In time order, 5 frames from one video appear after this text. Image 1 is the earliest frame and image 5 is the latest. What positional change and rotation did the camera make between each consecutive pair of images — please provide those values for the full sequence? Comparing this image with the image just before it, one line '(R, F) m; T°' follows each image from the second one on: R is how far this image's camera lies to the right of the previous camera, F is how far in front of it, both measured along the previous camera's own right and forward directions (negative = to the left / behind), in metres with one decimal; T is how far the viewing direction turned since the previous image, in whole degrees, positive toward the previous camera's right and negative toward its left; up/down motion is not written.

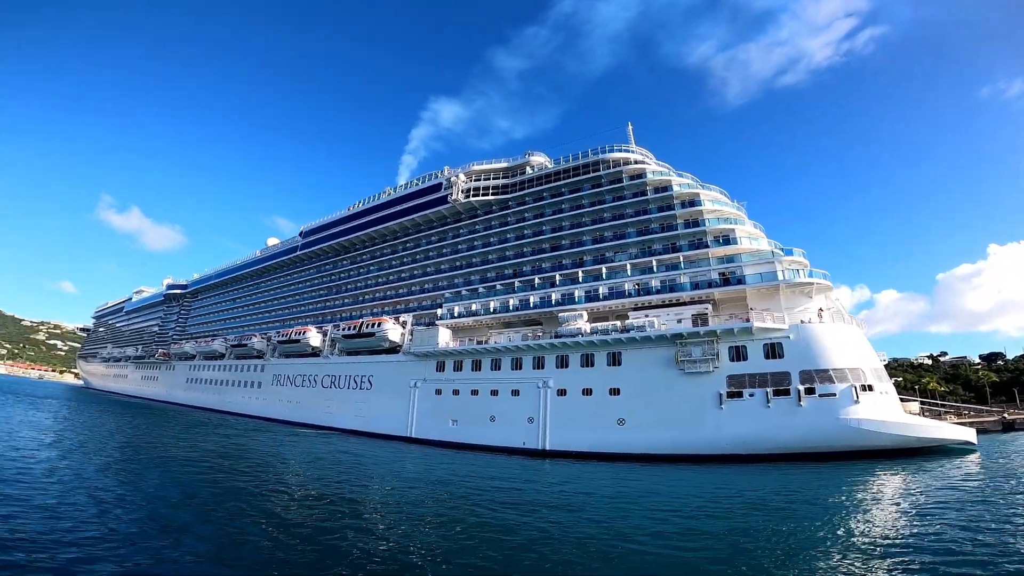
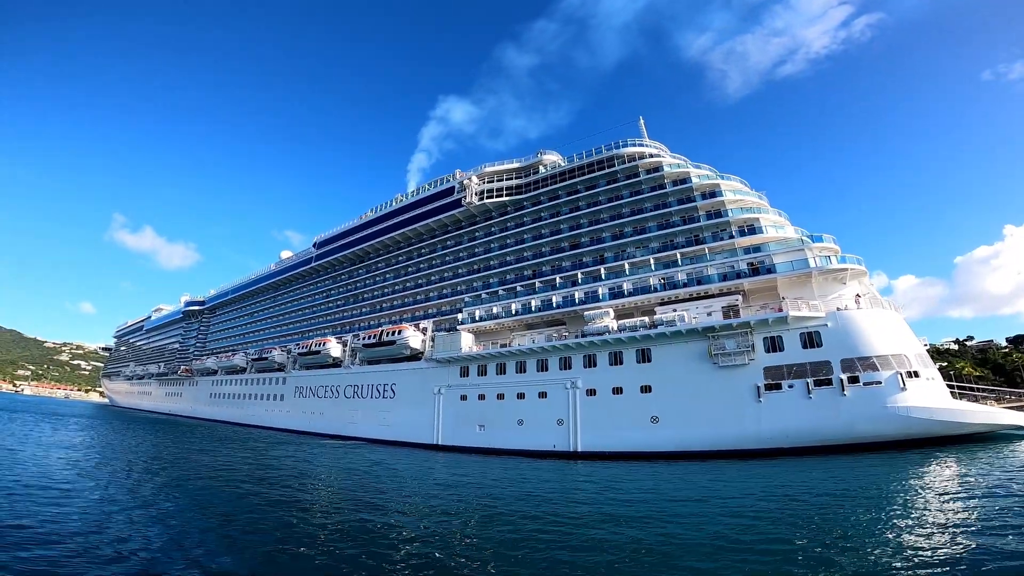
(-0.7, +0.3) m; -1°
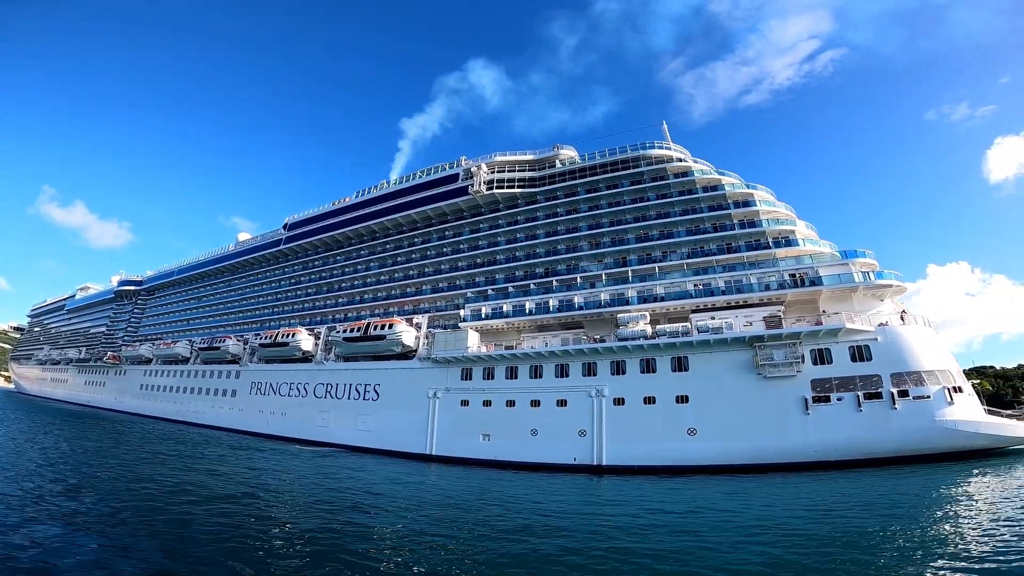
(-3.9, +2.2) m; +8°
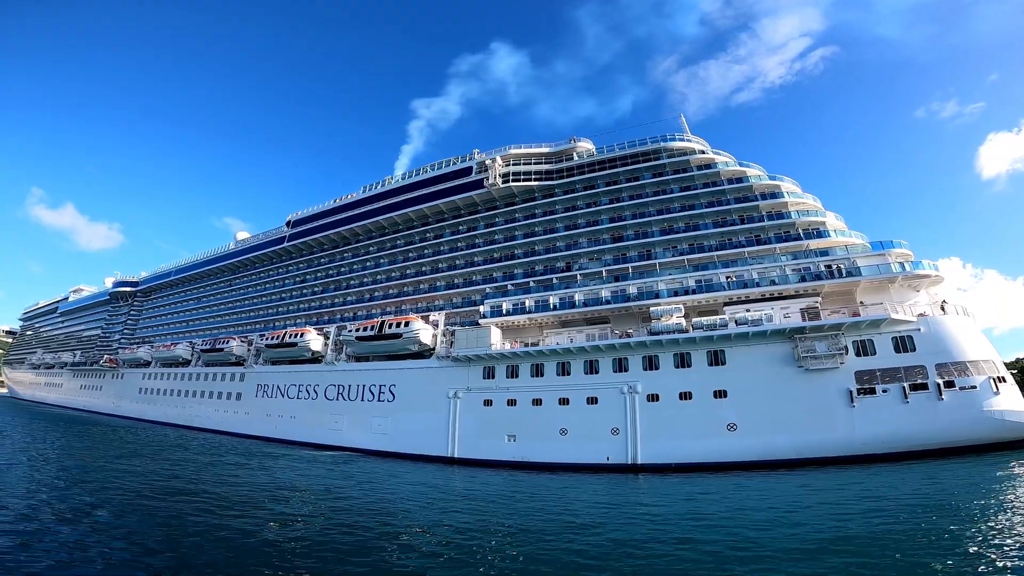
(-1.8, +0.7) m; +2°
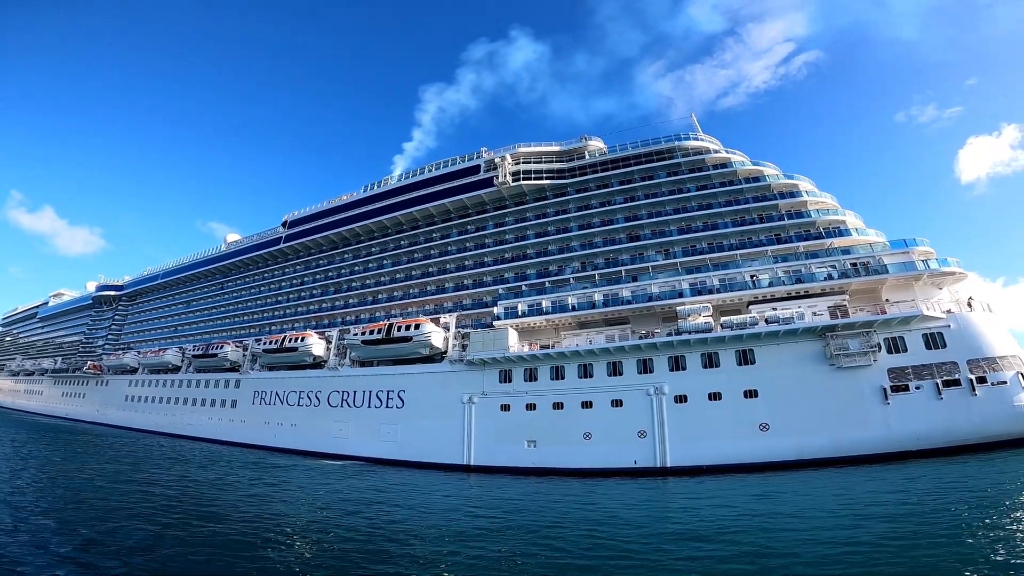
(-1.8, +0.7) m; +3°
